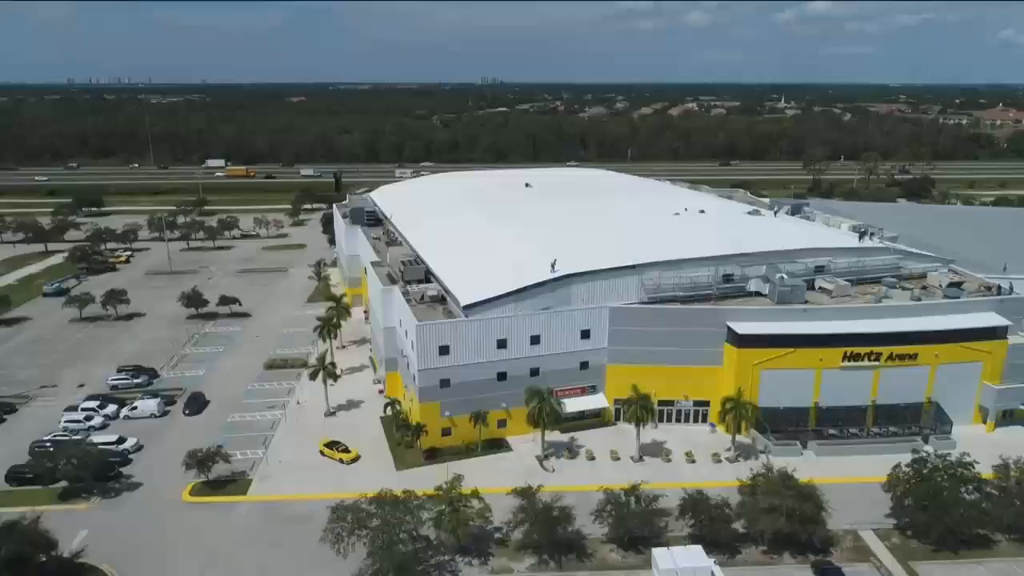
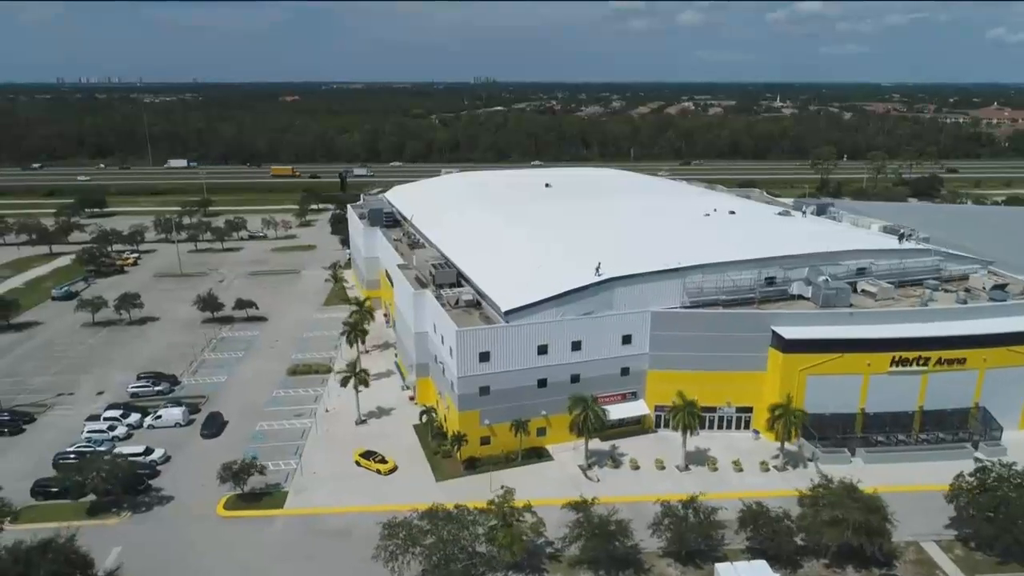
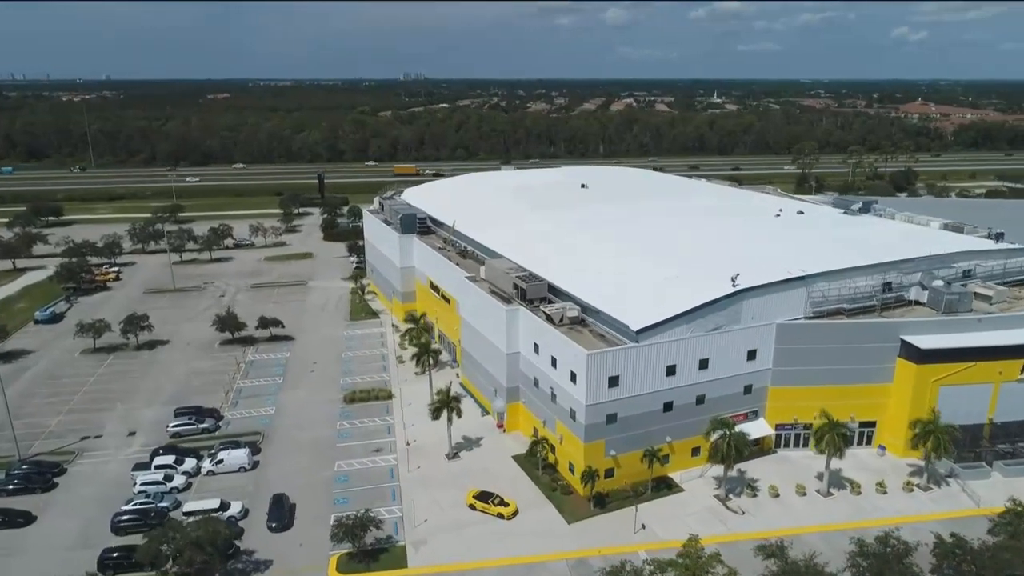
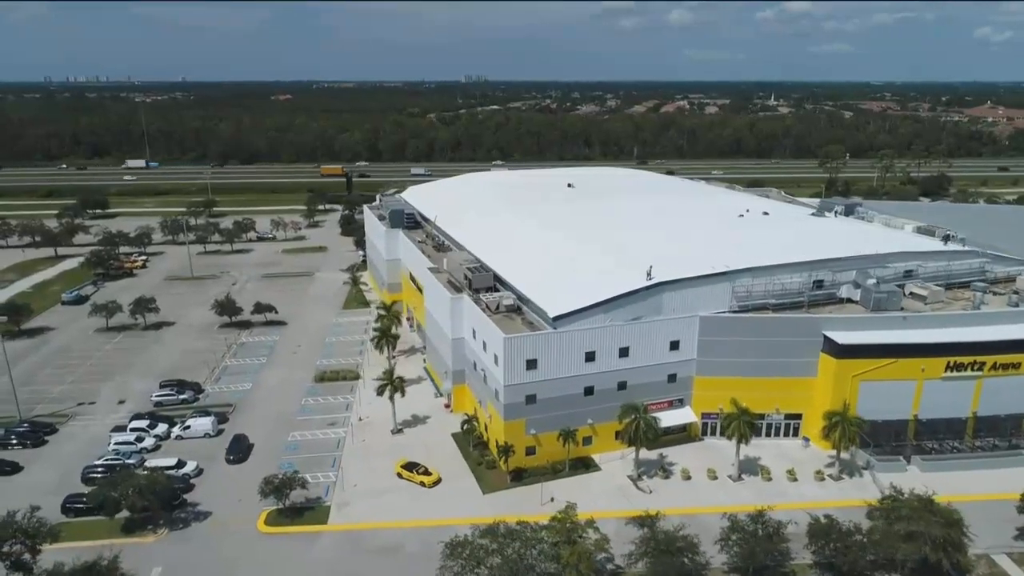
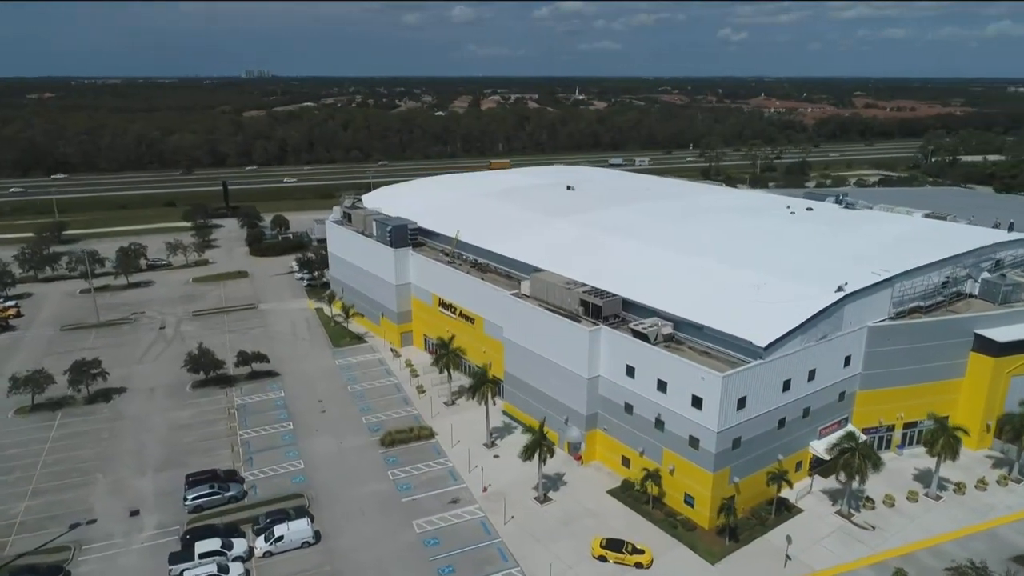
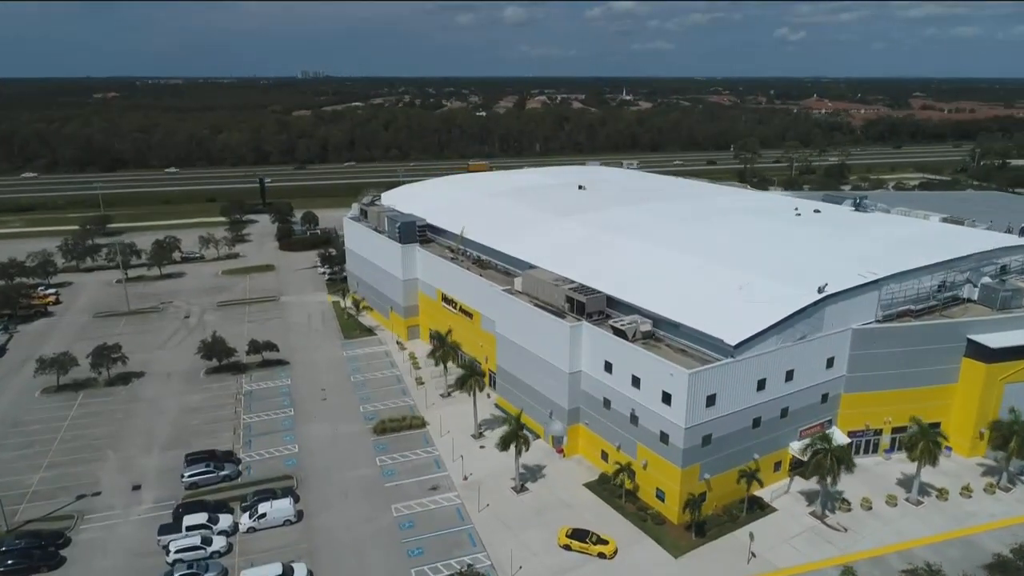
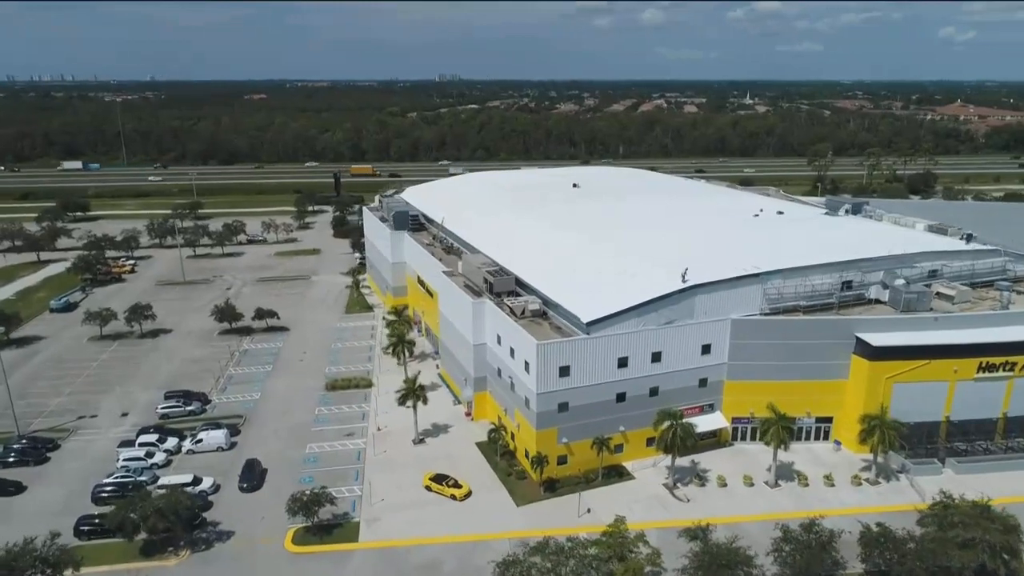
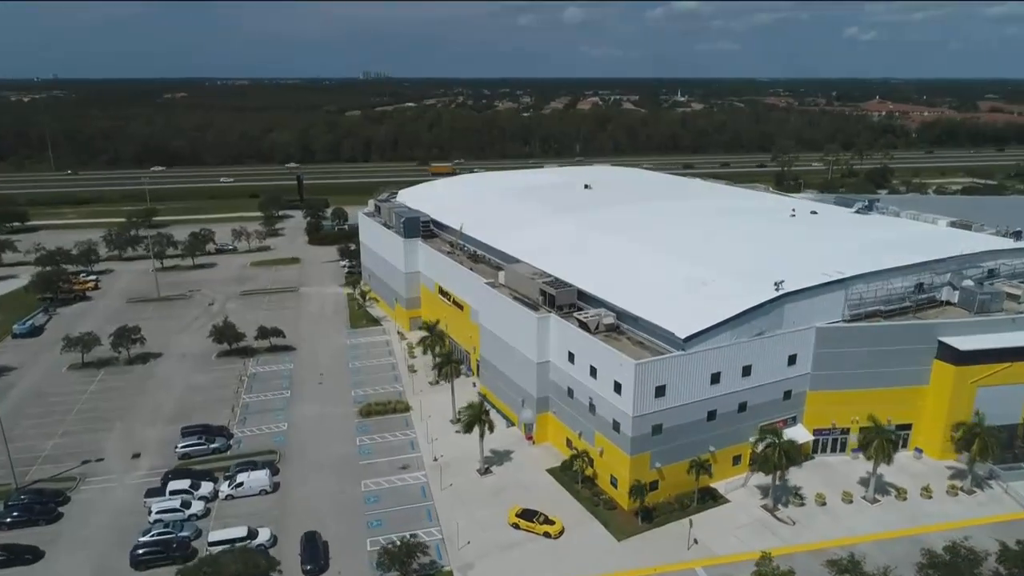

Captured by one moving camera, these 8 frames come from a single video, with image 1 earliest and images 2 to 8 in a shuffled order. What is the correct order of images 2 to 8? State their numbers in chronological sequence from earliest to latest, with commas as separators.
2, 4, 7, 3, 8, 6, 5
